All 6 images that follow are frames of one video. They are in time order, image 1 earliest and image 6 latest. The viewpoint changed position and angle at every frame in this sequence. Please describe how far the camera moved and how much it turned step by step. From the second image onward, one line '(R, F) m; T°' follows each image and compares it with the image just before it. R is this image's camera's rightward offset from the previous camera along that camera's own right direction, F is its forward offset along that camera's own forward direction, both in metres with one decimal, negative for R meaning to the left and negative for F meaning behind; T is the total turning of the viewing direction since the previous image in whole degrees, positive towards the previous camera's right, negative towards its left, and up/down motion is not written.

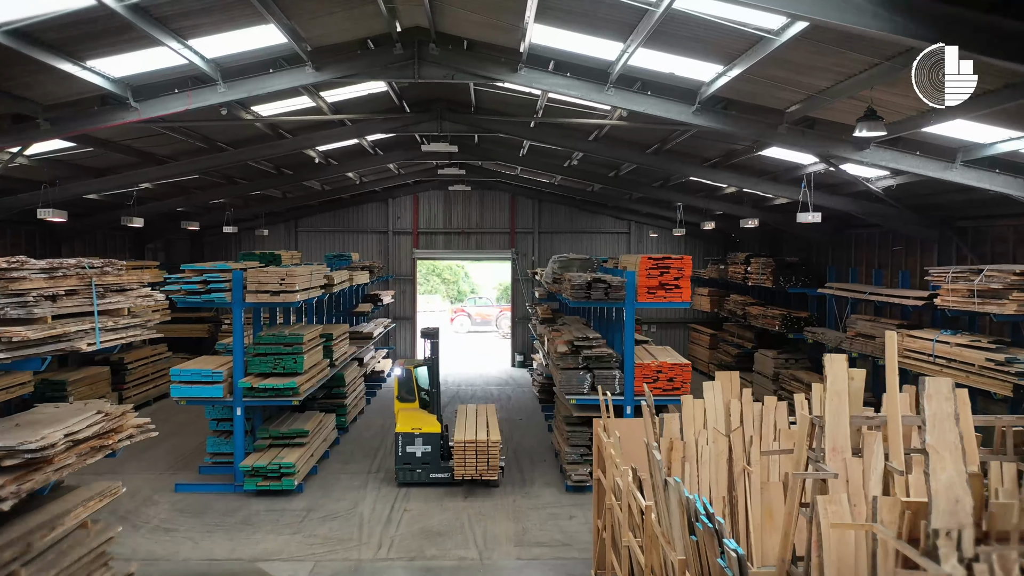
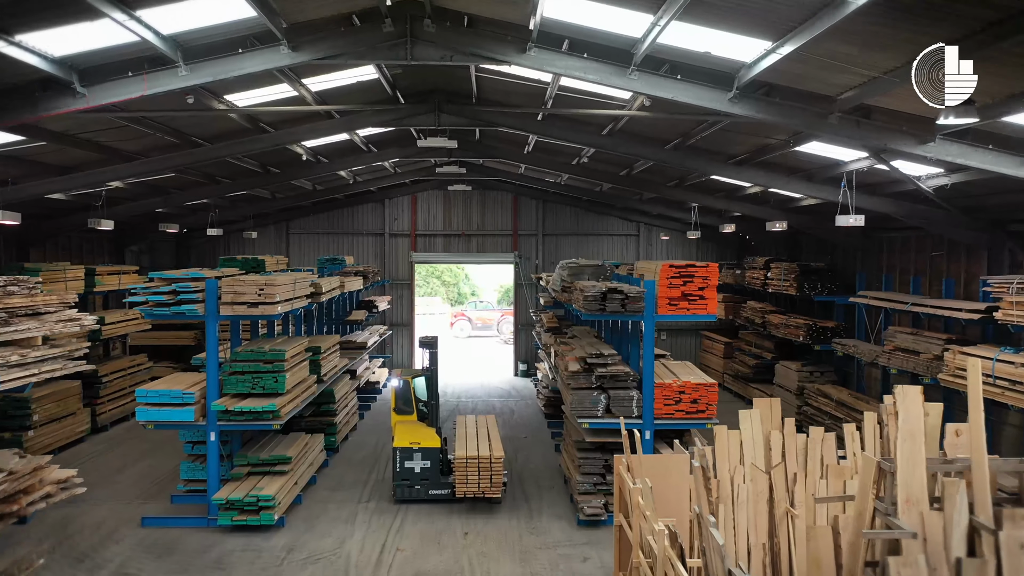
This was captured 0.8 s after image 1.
(-0.1, +1.1) m; 0°
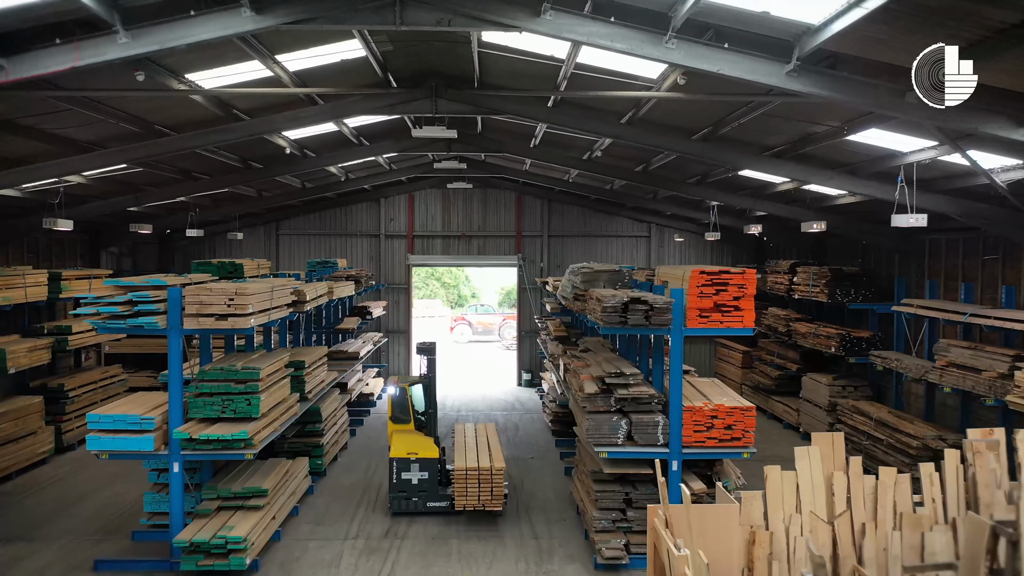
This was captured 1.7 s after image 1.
(-0.1, +1.3) m; 0°
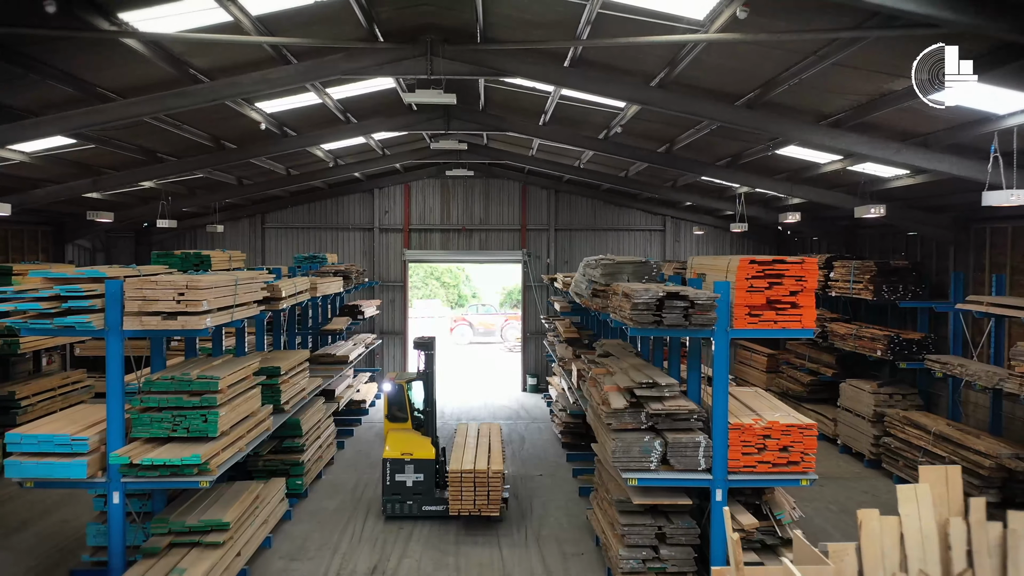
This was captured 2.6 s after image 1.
(-0.1, +1.5) m; 0°
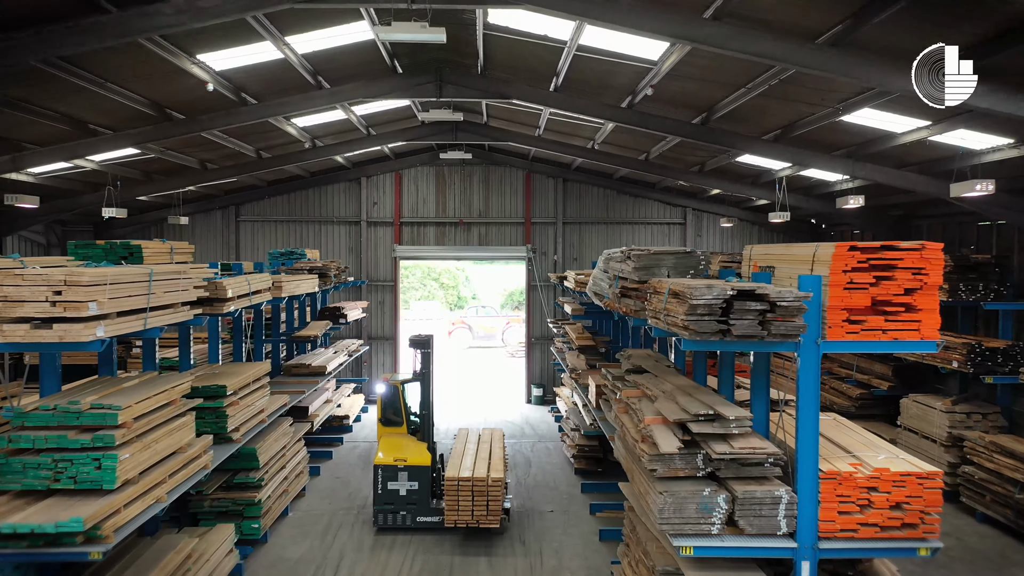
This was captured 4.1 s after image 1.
(0.0, +2.0) m; 0°
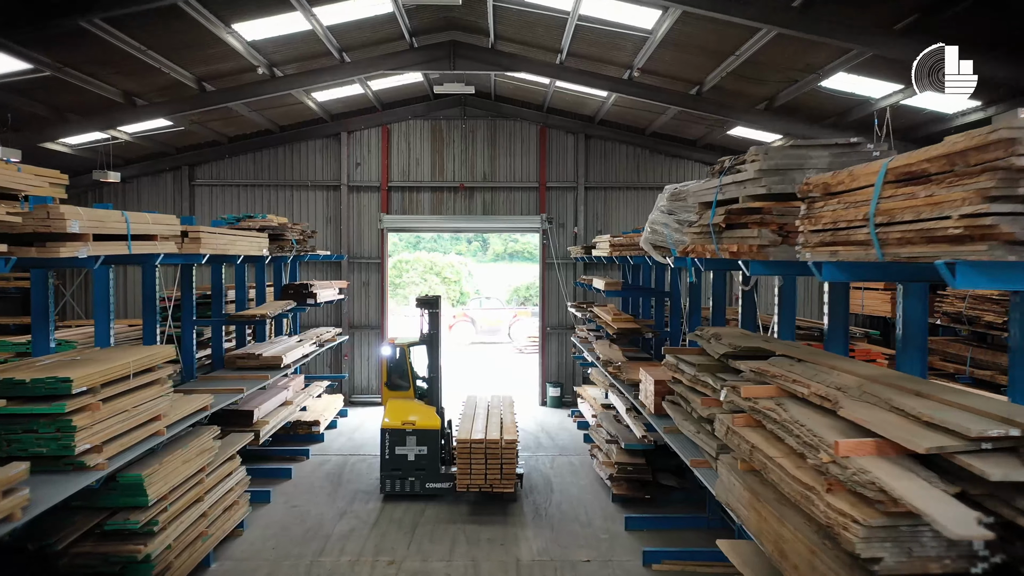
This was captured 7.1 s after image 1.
(-0.1, +2.9) m; 0°
